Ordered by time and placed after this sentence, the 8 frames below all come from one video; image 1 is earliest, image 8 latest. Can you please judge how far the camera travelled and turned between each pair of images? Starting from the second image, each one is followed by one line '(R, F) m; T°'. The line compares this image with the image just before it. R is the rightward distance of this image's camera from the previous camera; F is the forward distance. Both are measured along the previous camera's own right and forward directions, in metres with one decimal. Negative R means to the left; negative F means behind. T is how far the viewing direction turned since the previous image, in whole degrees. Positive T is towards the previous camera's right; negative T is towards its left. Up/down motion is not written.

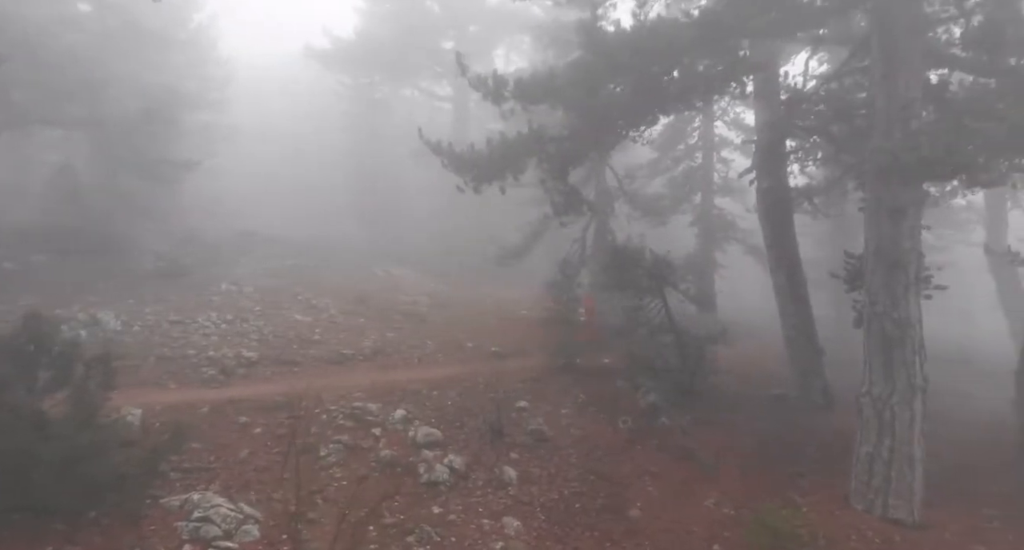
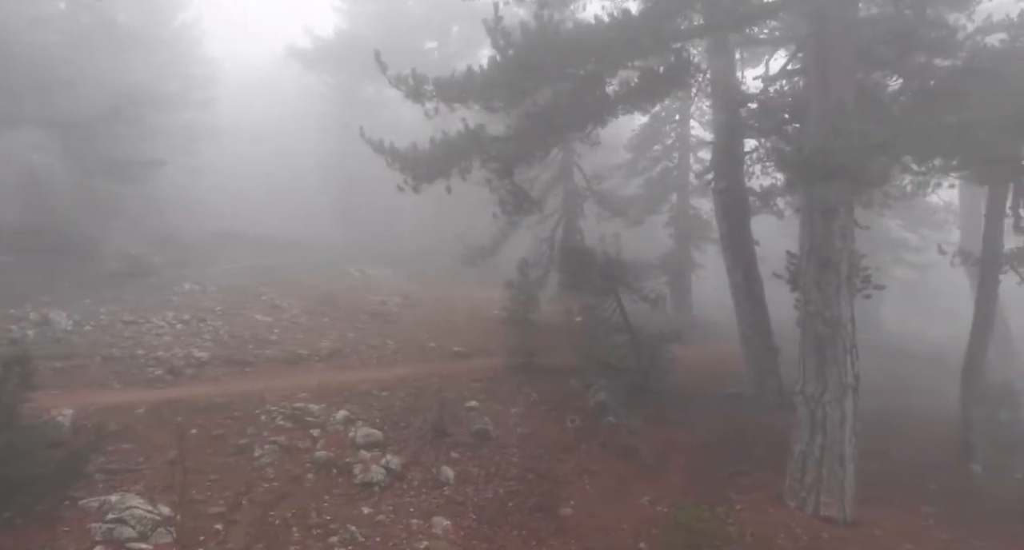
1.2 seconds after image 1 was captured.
(+0.7, 0.0) m; +1°
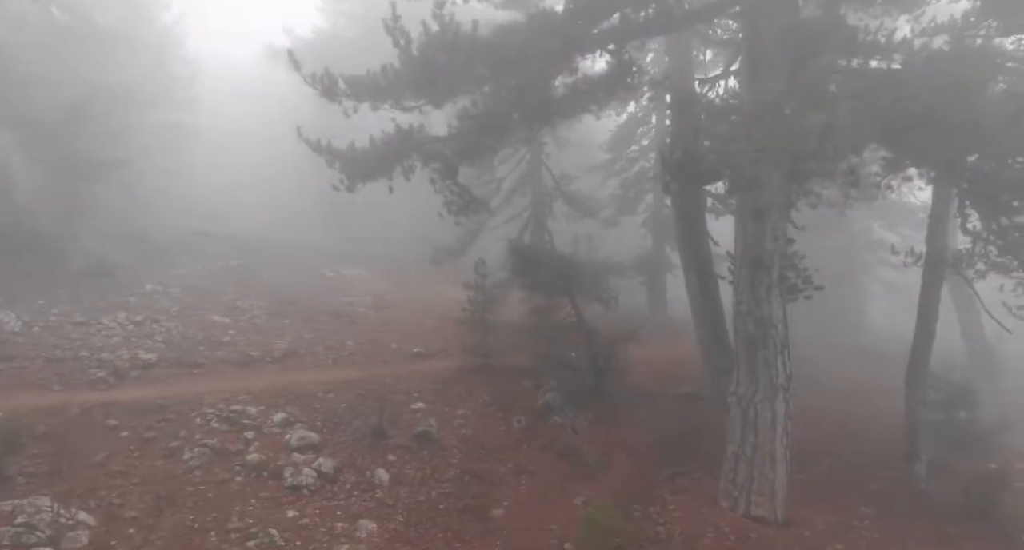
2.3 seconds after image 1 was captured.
(+0.7, 0.0) m; +1°
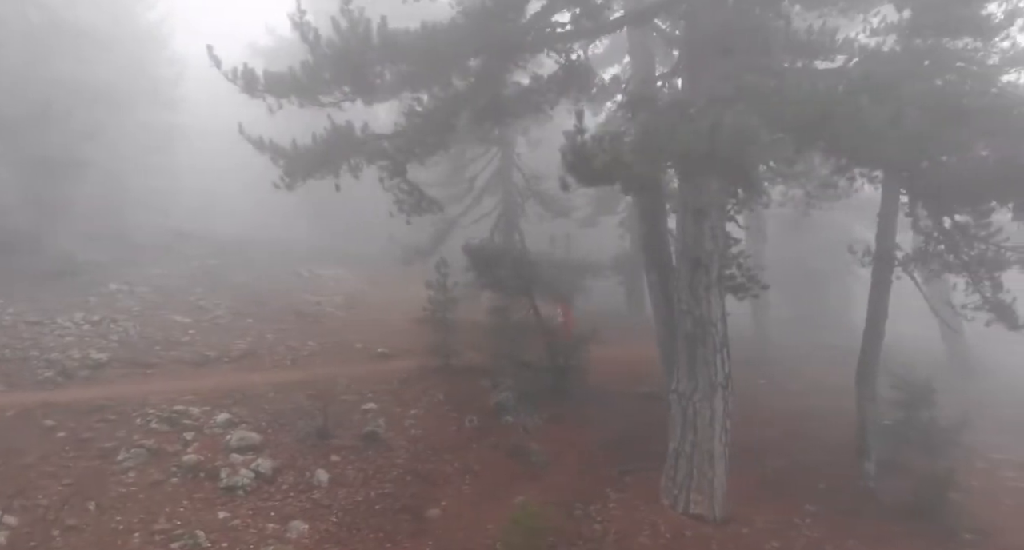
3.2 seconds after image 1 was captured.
(+0.6, 0.0) m; +1°
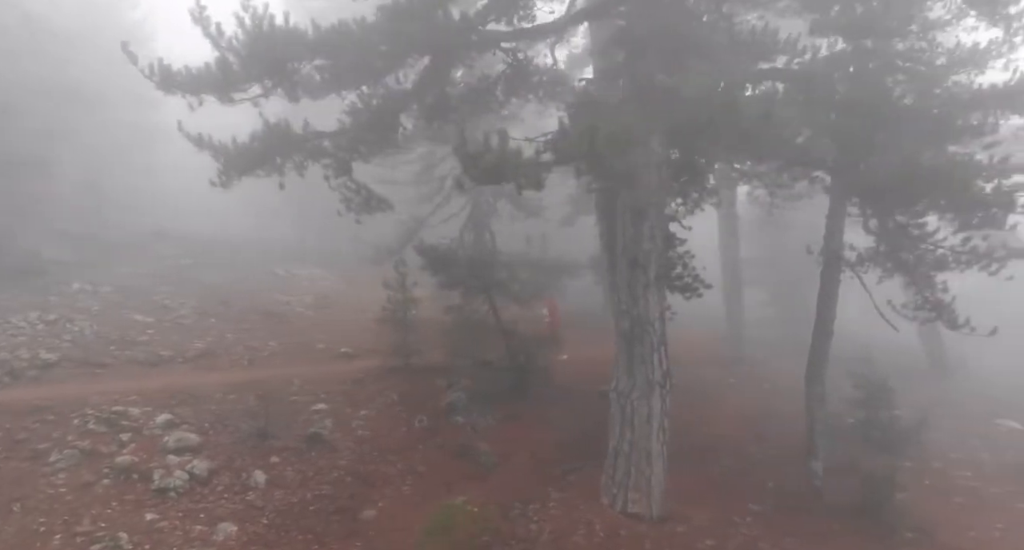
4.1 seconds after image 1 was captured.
(+0.6, 0.0) m; +1°
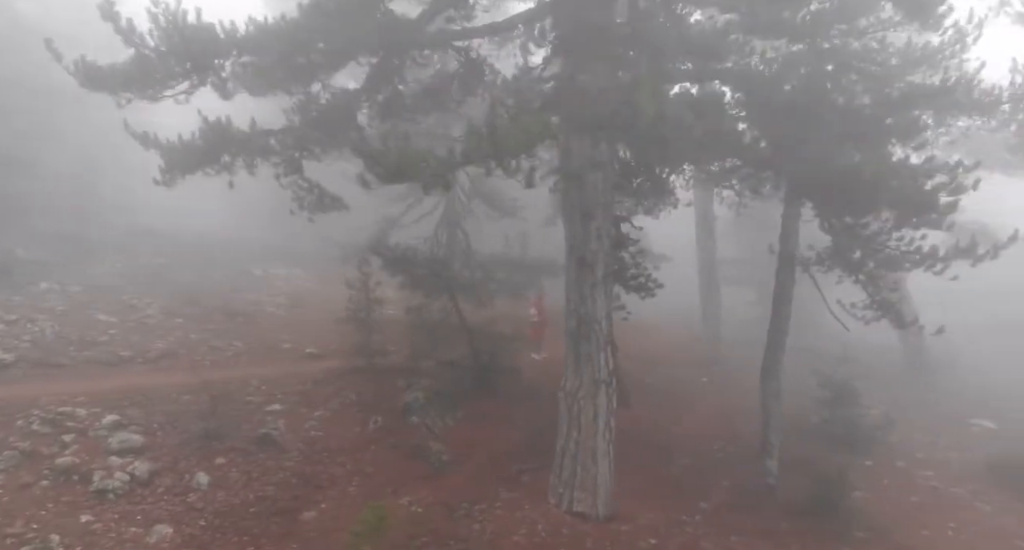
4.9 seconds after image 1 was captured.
(+0.6, 0.0) m; +1°
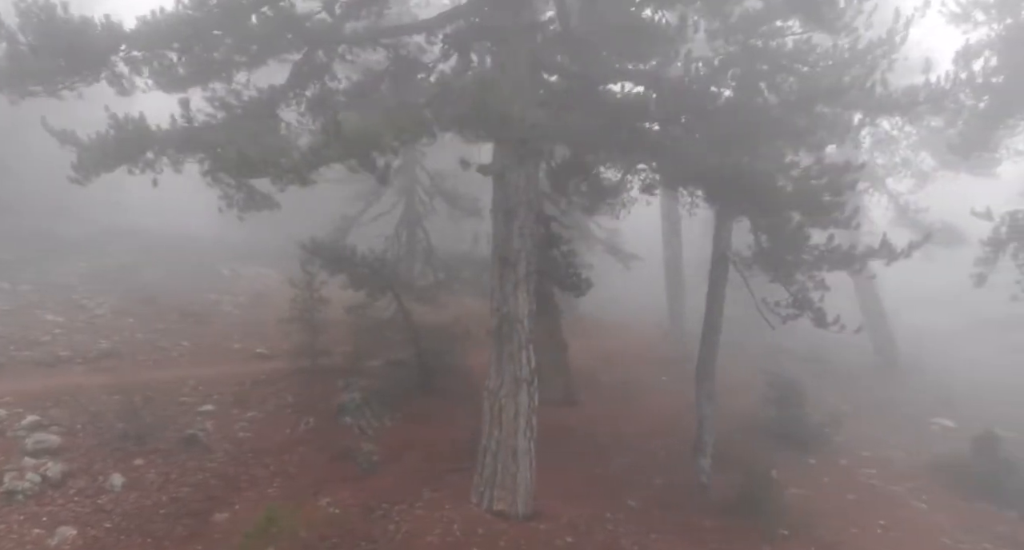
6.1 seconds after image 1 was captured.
(+0.8, 0.0) m; +1°
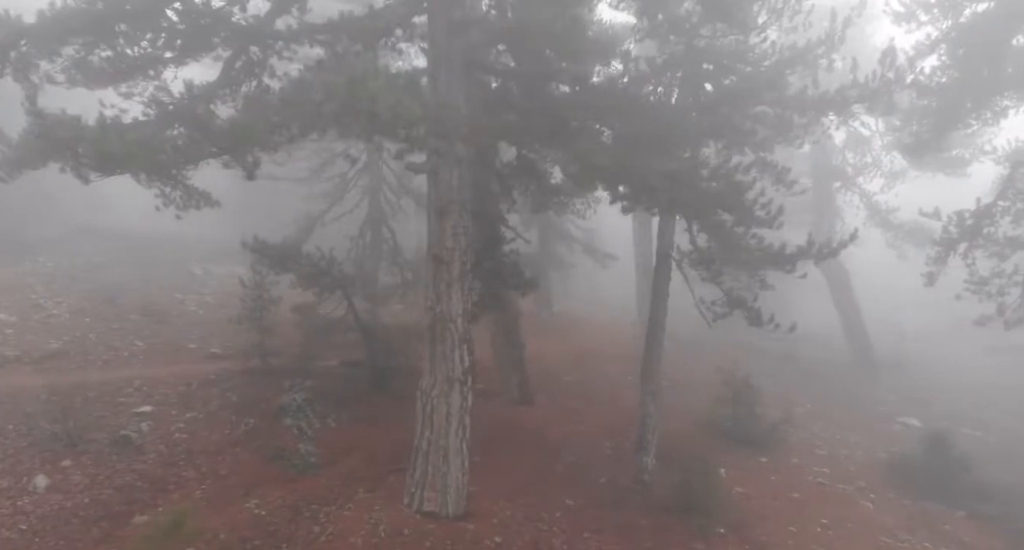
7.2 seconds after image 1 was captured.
(+0.7, 0.0) m; +1°
